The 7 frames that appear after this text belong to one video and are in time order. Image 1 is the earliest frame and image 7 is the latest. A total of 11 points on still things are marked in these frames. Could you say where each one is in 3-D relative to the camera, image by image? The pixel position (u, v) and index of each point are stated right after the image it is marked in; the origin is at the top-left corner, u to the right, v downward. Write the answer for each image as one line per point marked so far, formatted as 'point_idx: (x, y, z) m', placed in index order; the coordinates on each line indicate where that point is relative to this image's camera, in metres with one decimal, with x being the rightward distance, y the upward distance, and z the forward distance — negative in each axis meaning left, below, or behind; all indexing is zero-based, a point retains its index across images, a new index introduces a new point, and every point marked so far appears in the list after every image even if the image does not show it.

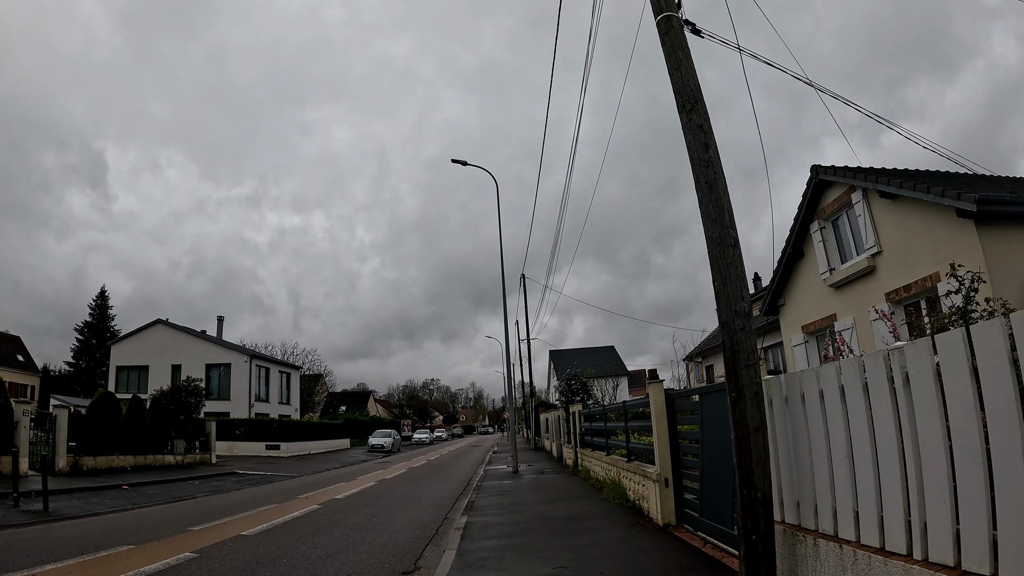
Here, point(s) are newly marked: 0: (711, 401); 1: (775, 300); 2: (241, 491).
0: (+2.0, -1.1, +5.8) m
1: (+8.2, -0.1, +18.1) m
2: (-6.9, -5.1, +15.0) m
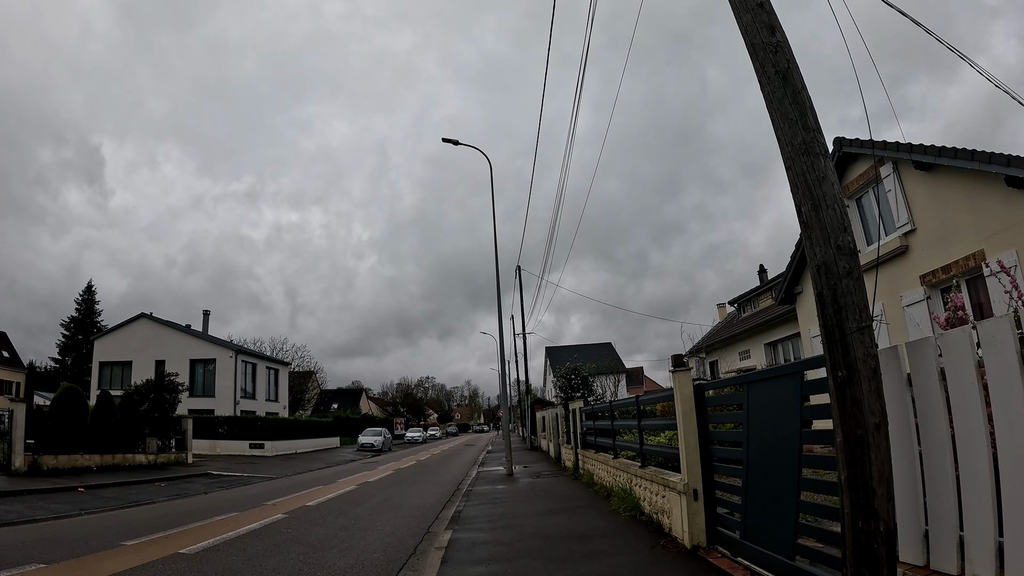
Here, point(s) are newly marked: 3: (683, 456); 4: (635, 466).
0: (+1.9, -0.8, +4.6) m
1: (+8.1, +0.2, +16.9) m
2: (-7.1, -4.8, +13.6) m
3: (+1.7, -1.6, +5.7) m
4: (+1.7, -2.3, +7.8) m
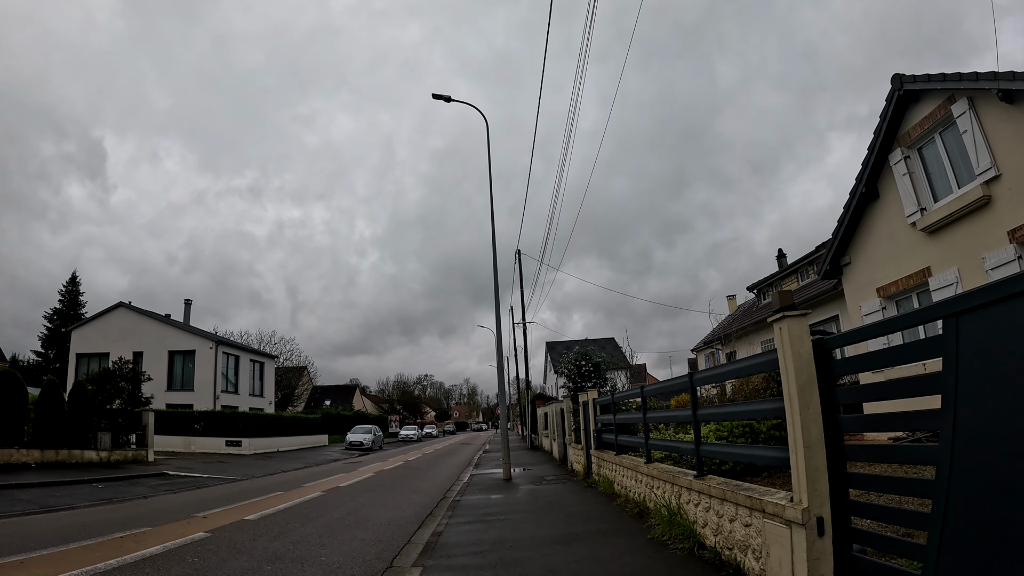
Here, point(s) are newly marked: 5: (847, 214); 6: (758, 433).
0: (+1.9, -0.2, +2.3) m
1: (+8.1, +0.8, +14.6) m
2: (-7.1, -4.1, +11.4) m
3: (+1.6, -1.0, +3.4) m
4: (+1.6, -1.7, +5.5) m
5: (+7.9, +1.9, +13.9) m
6: (+4.3, -2.5, +10.3) m
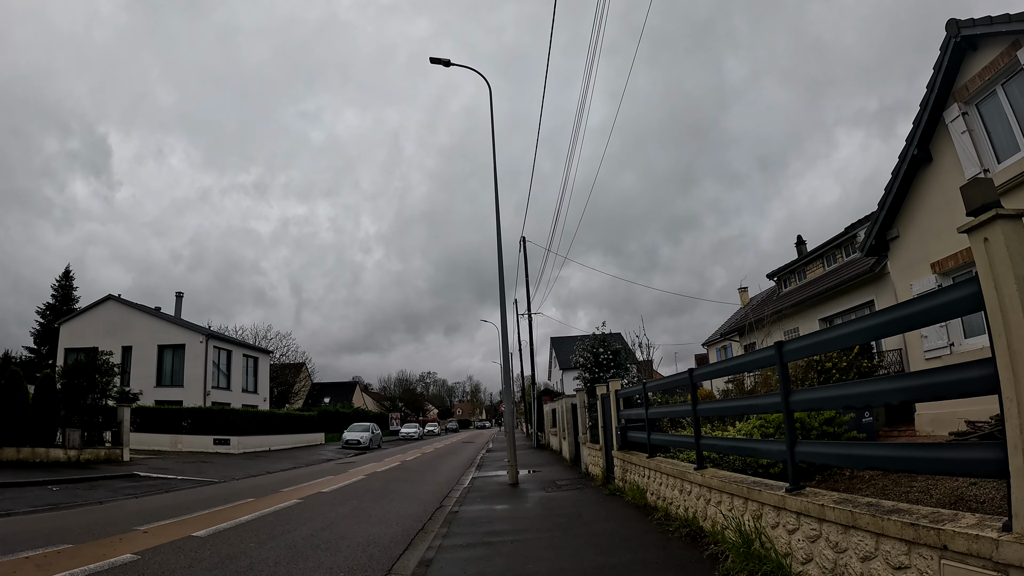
0: (+2.0, +0.2, +0.8) m
1: (+8.2, +1.2, +13.1) m
2: (-7.0, -3.7, +9.9) m
3: (+1.7, -0.6, +1.9) m
4: (+1.7, -1.3, +4.0) m
5: (+8.0, +2.3, +12.4) m
6: (+4.4, -2.1, +8.7) m
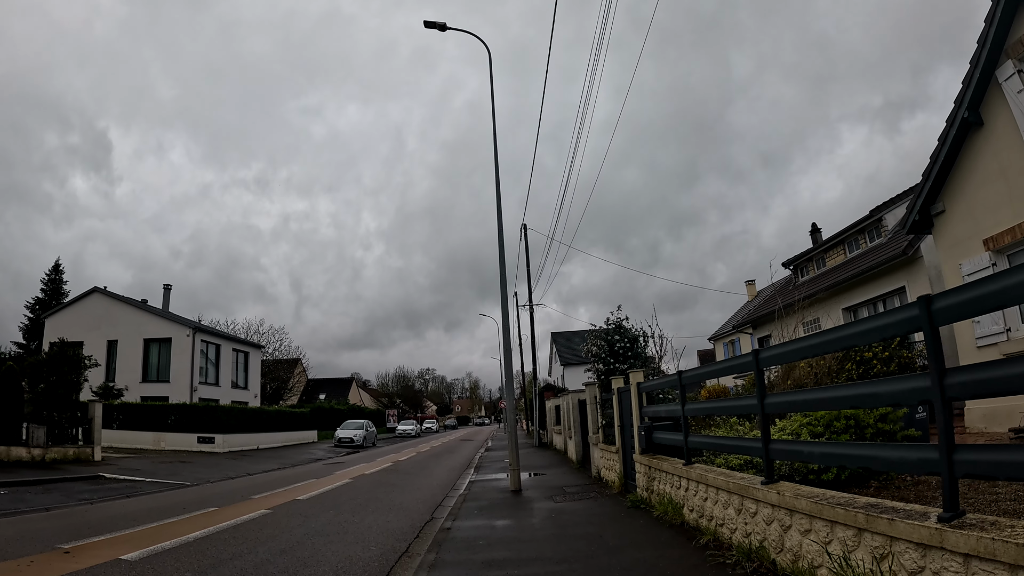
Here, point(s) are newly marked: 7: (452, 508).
0: (+2.0, +0.5, -0.5) m
1: (+8.3, +1.5, +11.8) m
2: (-6.9, -3.4, +8.6) m
3: (+1.8, -0.3, +0.6) m
4: (+1.8, -1.0, +2.7) m
5: (+8.1, +2.6, +11.1) m
6: (+4.4, -1.8, +7.4) m
7: (-0.8, -3.0, +8.0) m
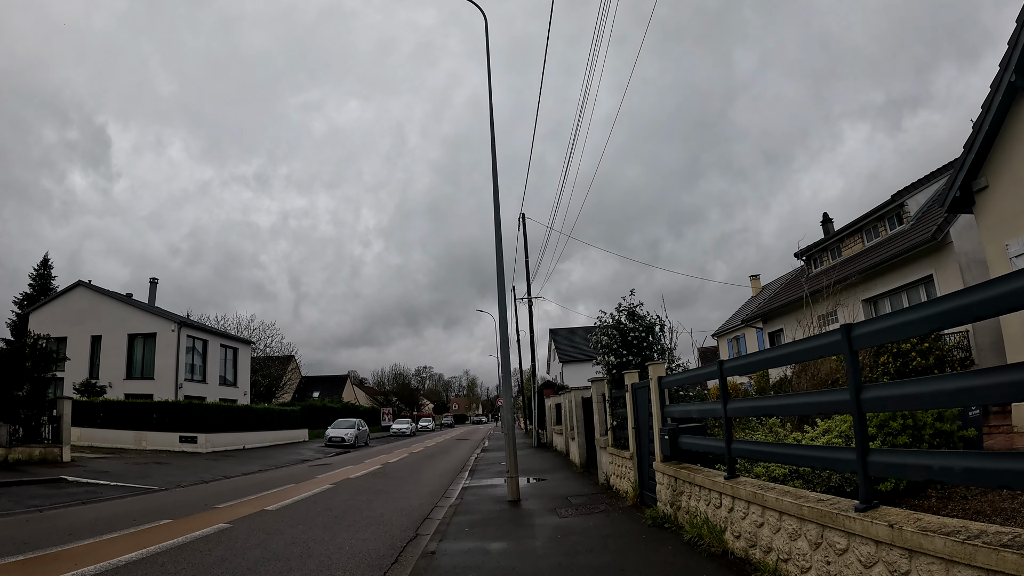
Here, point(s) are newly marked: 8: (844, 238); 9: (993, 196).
0: (+2.0, +0.7, -1.6) m
1: (+8.2, +1.8, +10.7) m
2: (-7.0, -3.1, +7.5) m
3: (+1.8, -0.1, -0.5) m
4: (+1.8, -0.8, +1.6) m
5: (+8.1, +2.8, +10.0) m
6: (+4.4, -1.6, +6.4) m
7: (-0.8, -2.8, +6.9) m
8: (+10.9, +1.6, +19.3) m
9: (+8.5, +1.5, +10.4) m
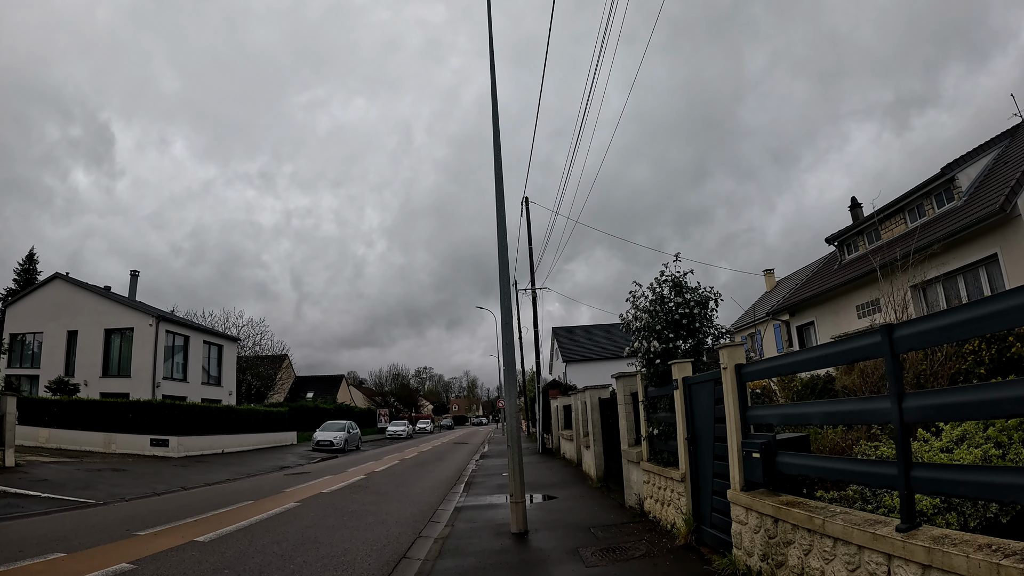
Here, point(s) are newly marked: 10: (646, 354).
0: (+2.1, +1.1, -3.5) m
1: (+8.3, +2.1, +8.8) m
2: (-6.9, -2.7, +5.6) m
3: (+1.8, +0.2, -2.4) m
4: (+1.8, -0.5, -0.3) m
5: (+8.1, +3.2, +8.1) m
6: (+4.5, -1.2, +4.4) m
7: (-0.8, -2.4, +5.0) m
8: (+11.0, +1.8, +17.4) m
9: (+8.5, +1.8, +8.4) m
10: (+1.7, -1.1, +9.0) m
